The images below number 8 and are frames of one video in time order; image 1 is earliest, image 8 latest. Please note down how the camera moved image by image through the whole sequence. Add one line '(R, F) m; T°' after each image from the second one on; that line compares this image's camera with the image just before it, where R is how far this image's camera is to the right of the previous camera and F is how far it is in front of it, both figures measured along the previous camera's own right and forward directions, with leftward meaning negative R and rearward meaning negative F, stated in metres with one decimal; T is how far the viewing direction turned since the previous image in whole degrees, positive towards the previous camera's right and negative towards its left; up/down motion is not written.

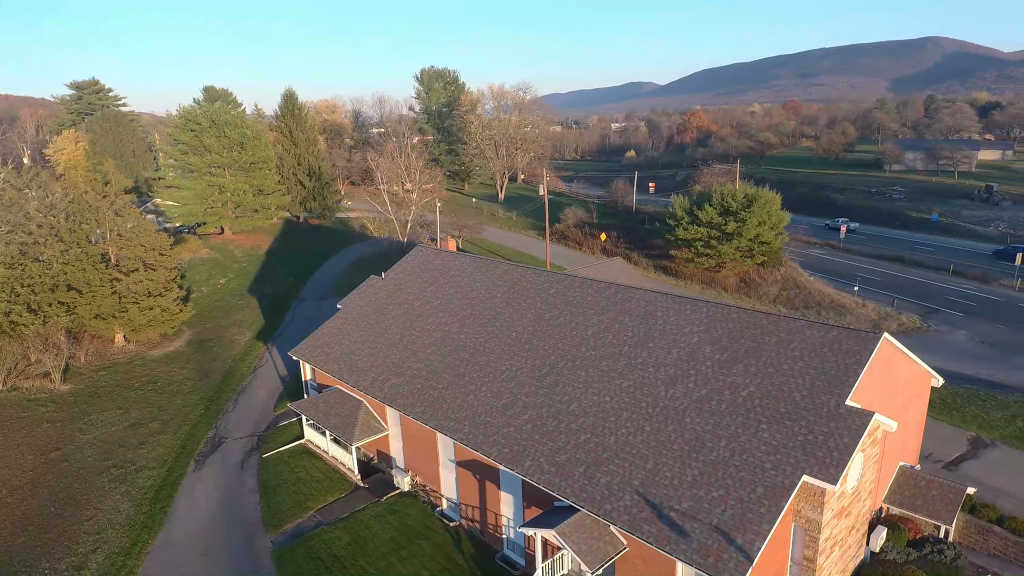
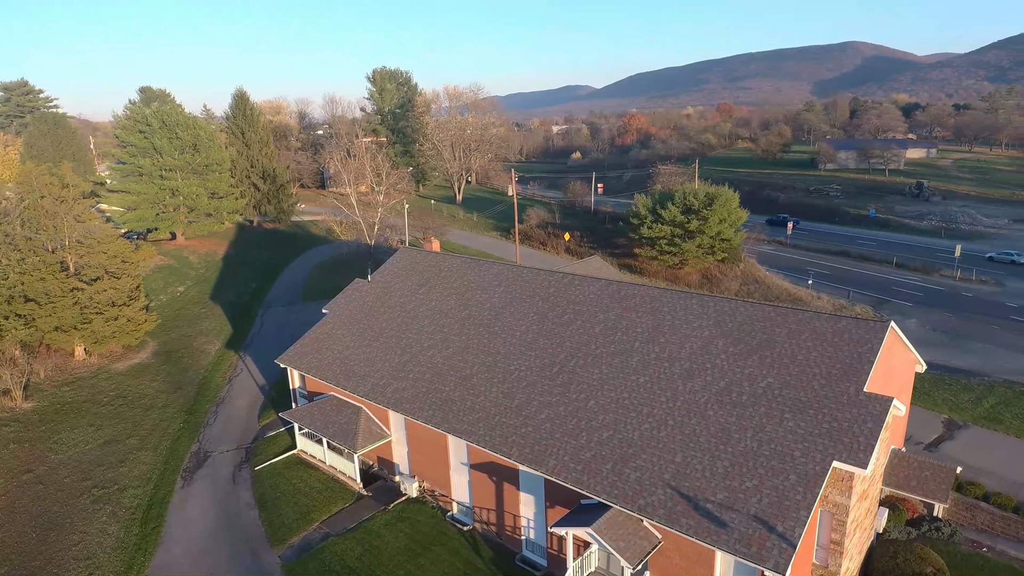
(-1.6, +0.3) m; +5°
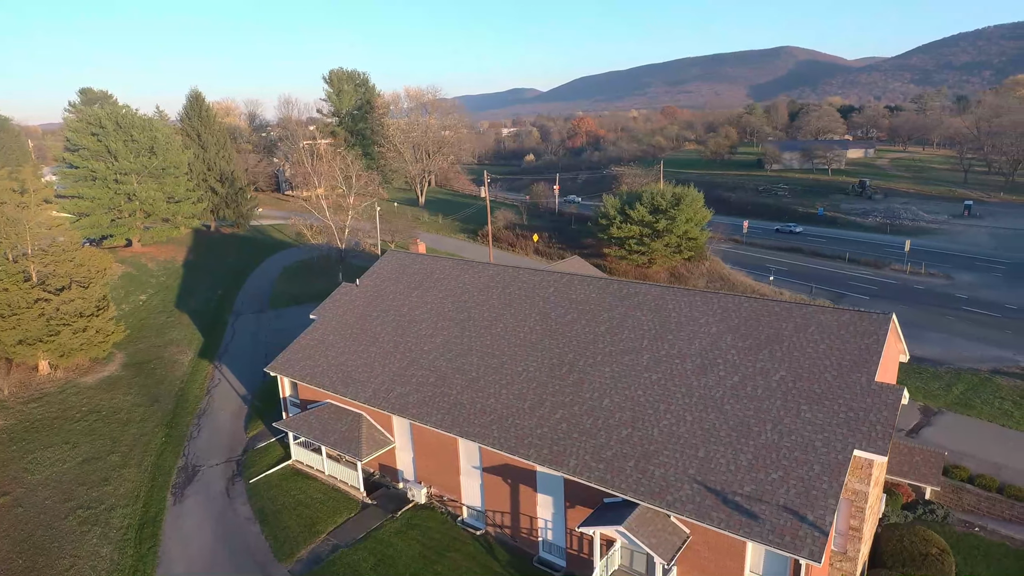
(-1.4, +0.2) m; +4°
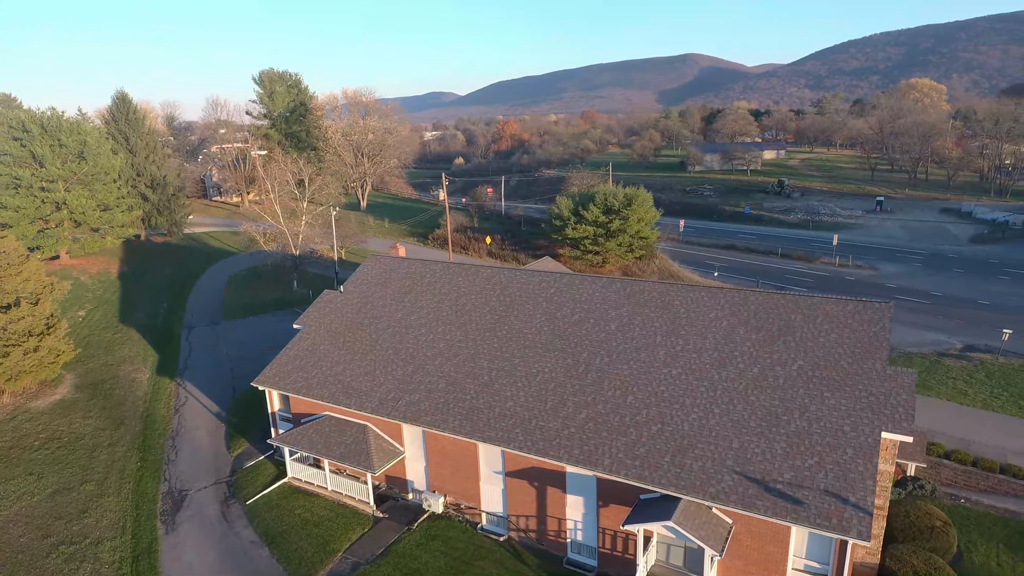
(-2.2, +0.3) m; +6°
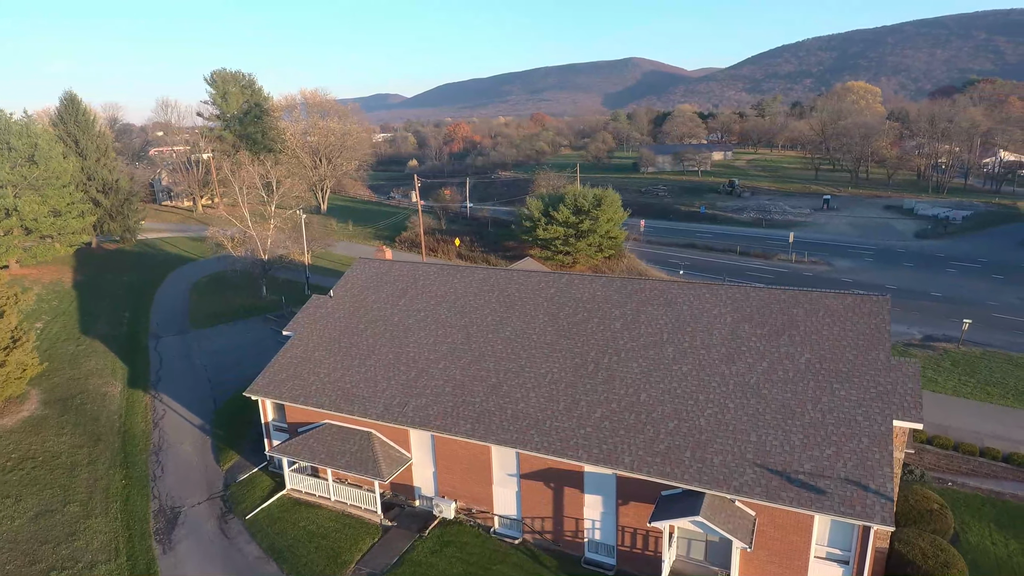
(-1.4, +0.2) m; +4°
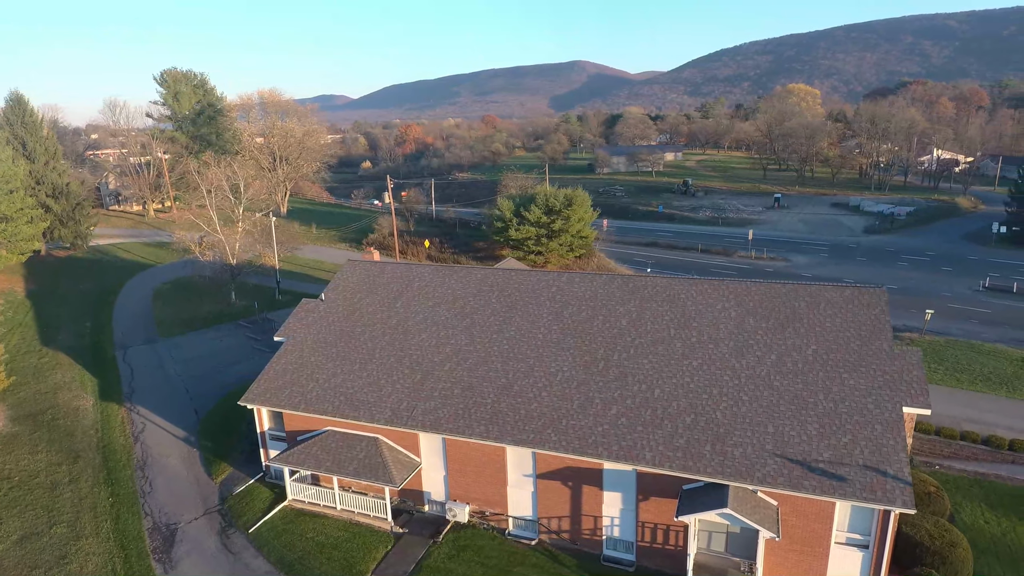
(-1.4, +0.2) m; +4°
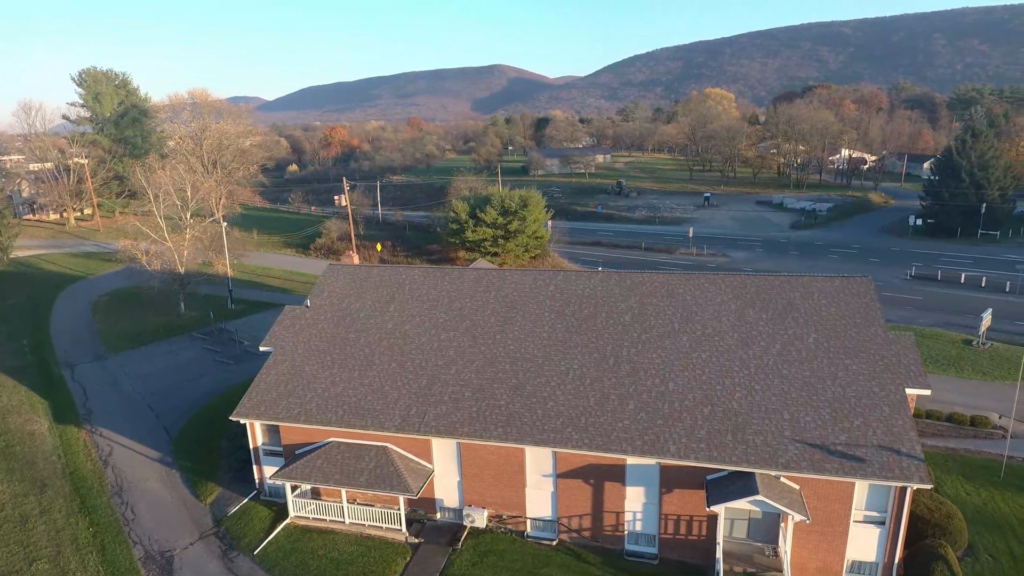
(-2.0, +0.2) m; +6°
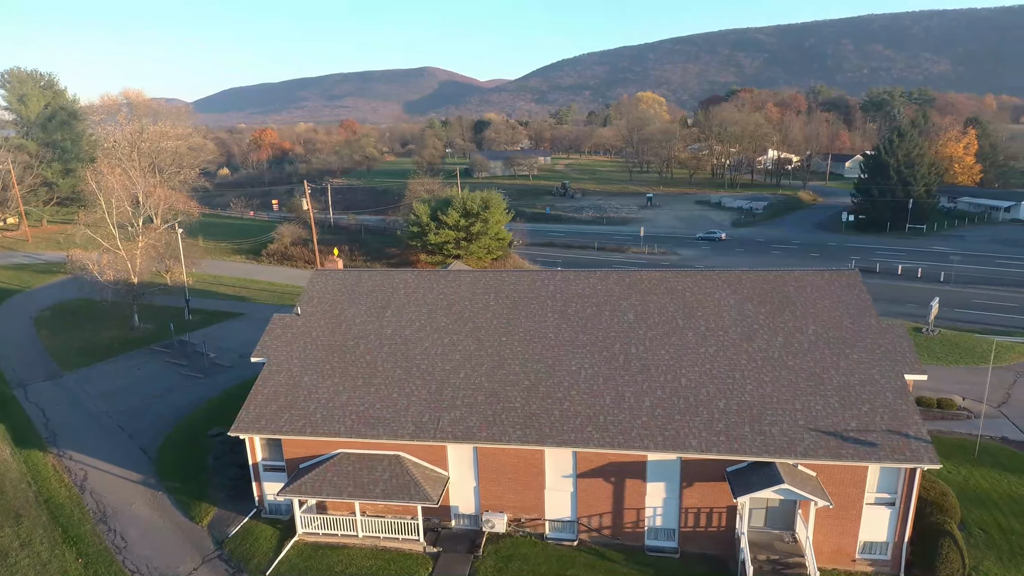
(-1.8, +0.1) m; +5°
